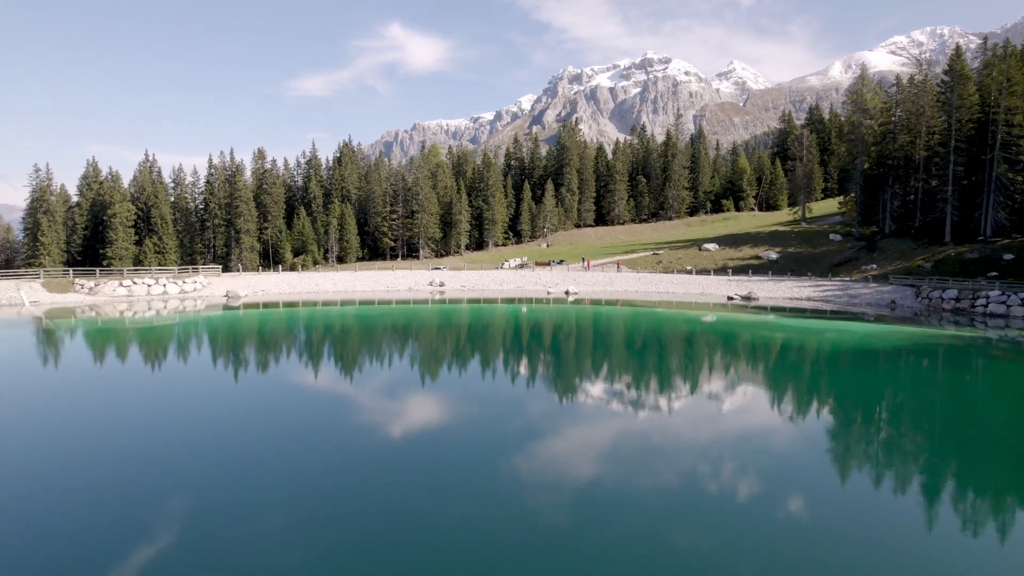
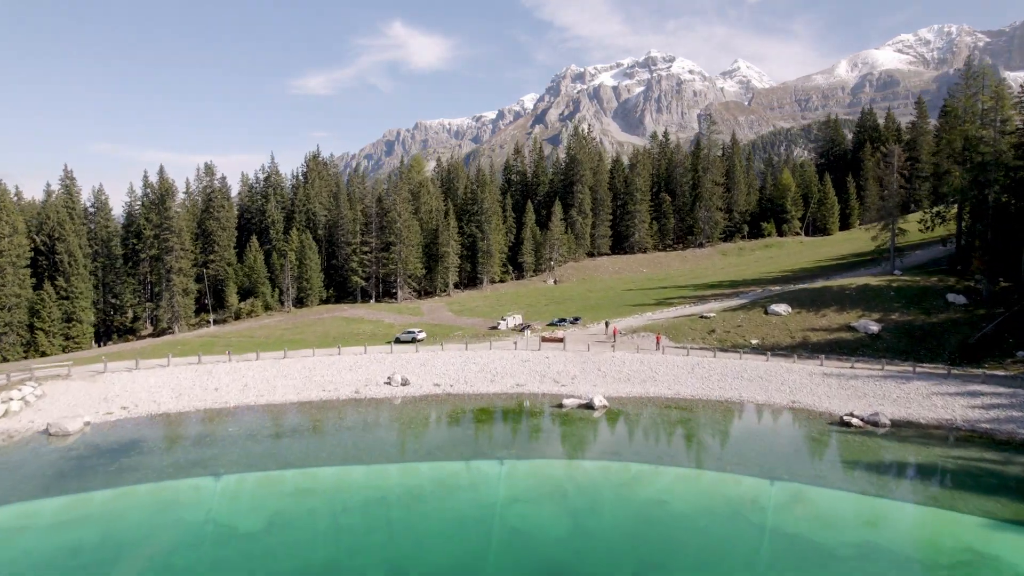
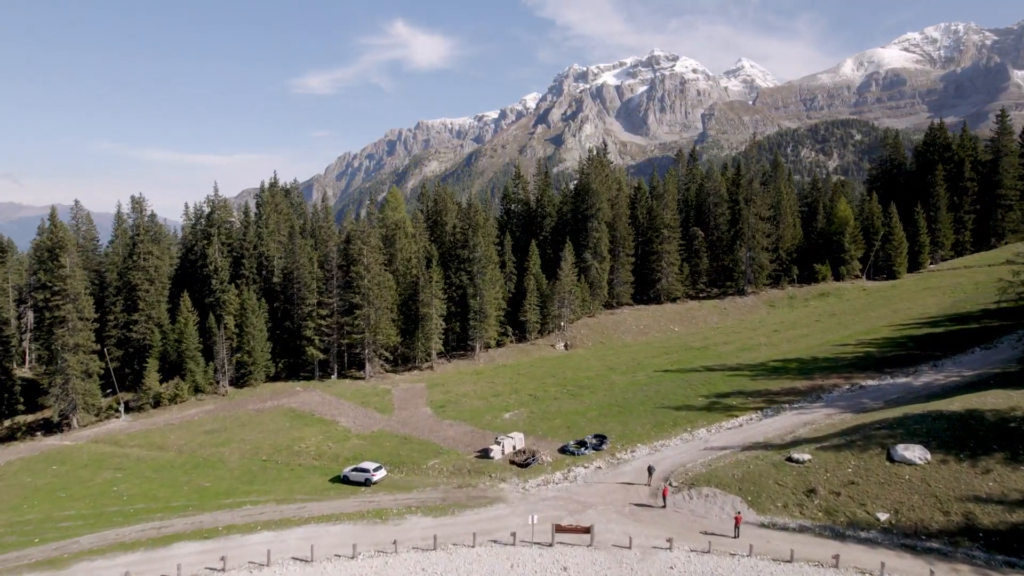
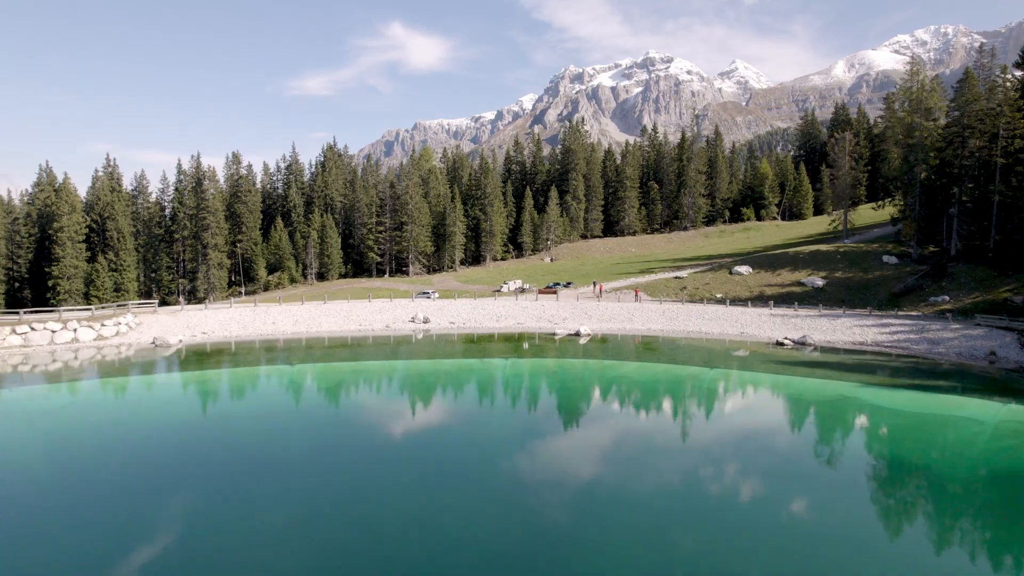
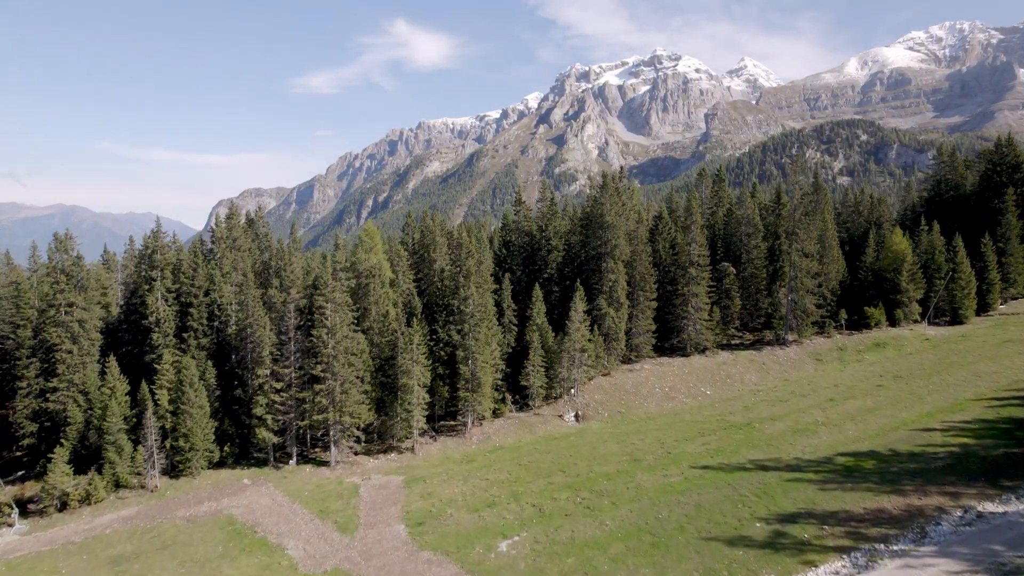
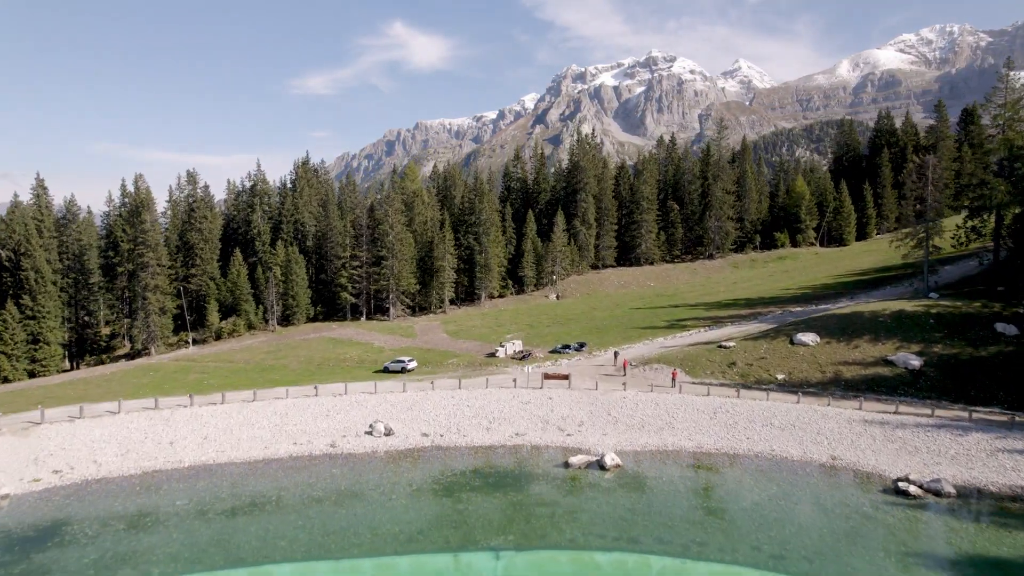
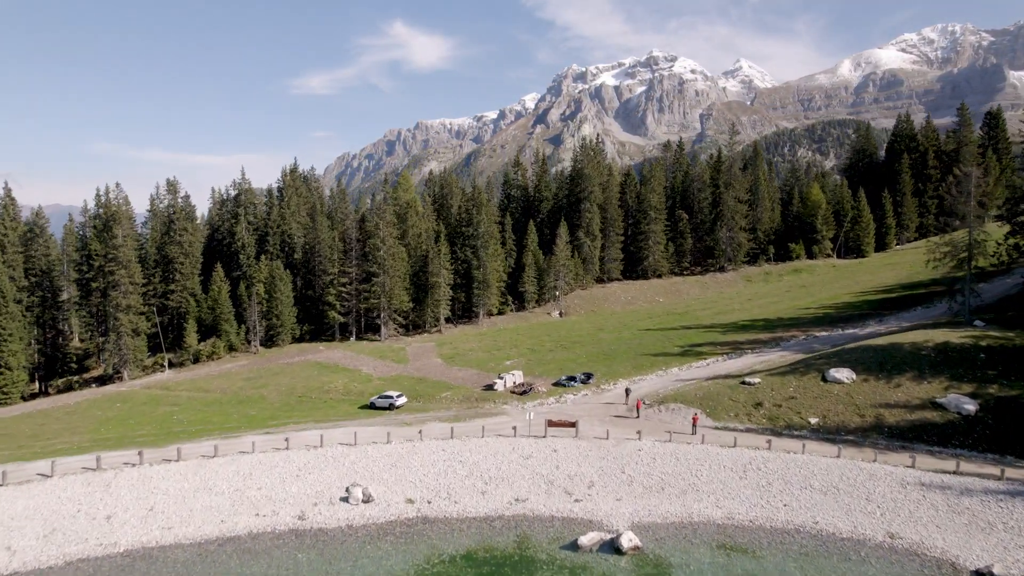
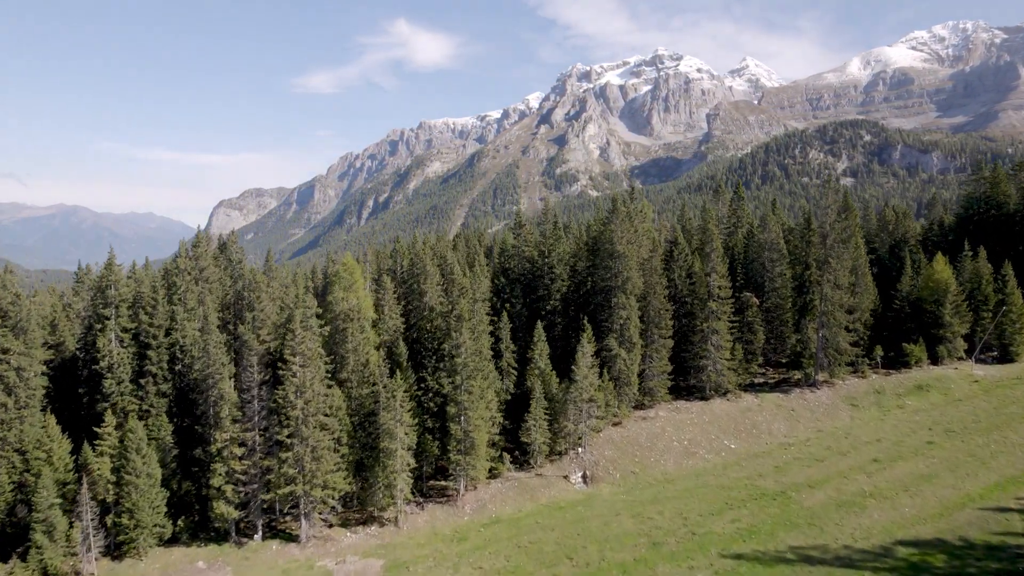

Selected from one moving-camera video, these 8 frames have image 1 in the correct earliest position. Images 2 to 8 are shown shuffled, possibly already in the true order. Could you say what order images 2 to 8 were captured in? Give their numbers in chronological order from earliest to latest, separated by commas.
4, 2, 6, 7, 3, 5, 8
